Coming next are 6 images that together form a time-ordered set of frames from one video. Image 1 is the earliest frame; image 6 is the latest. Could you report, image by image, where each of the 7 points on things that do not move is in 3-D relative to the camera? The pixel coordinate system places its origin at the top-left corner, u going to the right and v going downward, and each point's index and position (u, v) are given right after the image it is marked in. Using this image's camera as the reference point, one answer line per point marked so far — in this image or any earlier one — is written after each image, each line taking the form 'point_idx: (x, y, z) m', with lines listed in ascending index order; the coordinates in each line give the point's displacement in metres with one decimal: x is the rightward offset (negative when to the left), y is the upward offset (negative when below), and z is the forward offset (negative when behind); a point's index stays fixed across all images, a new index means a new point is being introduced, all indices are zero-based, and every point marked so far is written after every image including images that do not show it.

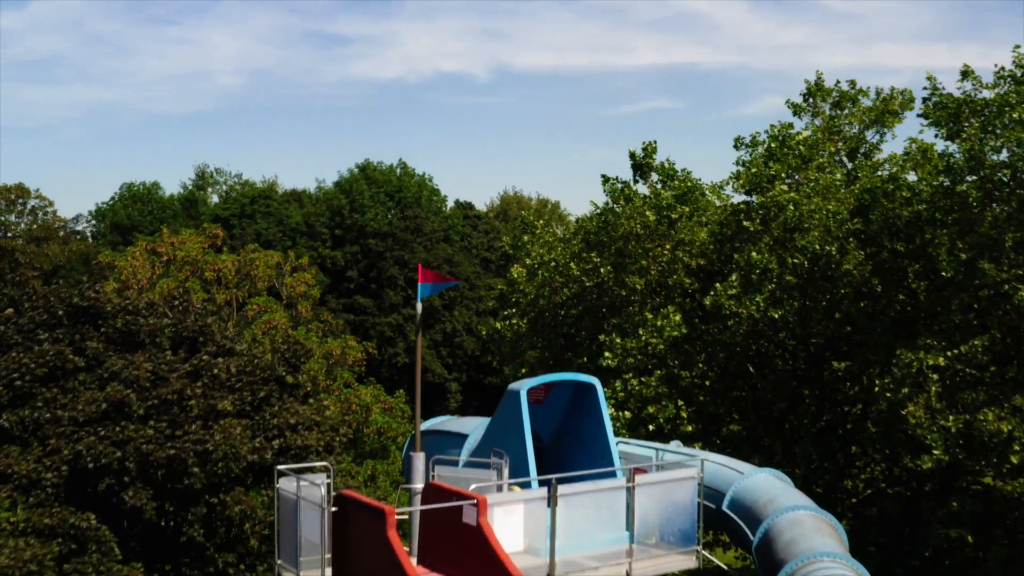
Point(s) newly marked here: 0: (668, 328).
0: (+1.4, -0.4, +13.8) m
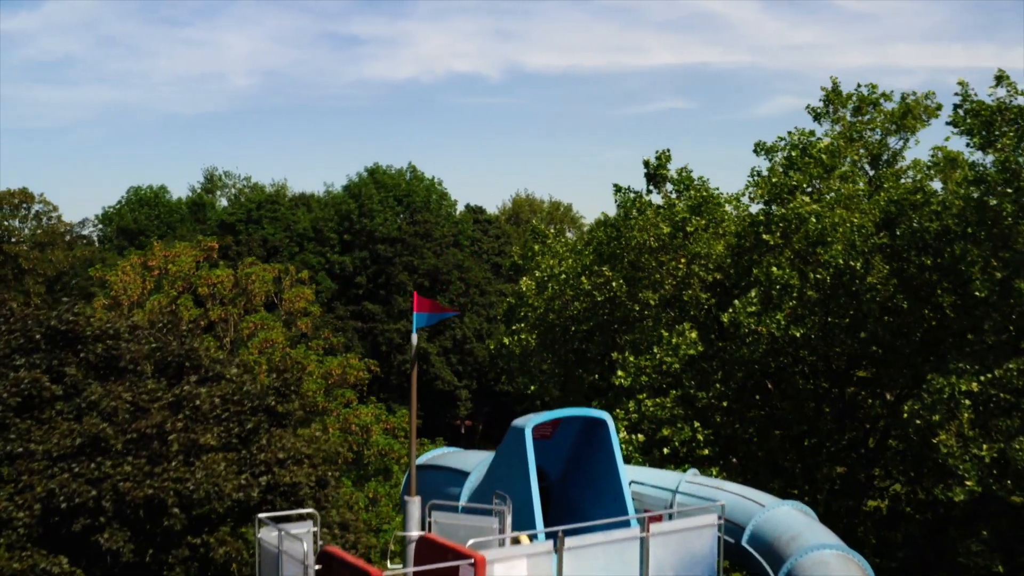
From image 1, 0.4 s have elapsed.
0: (+1.5, -0.5, +13.2) m
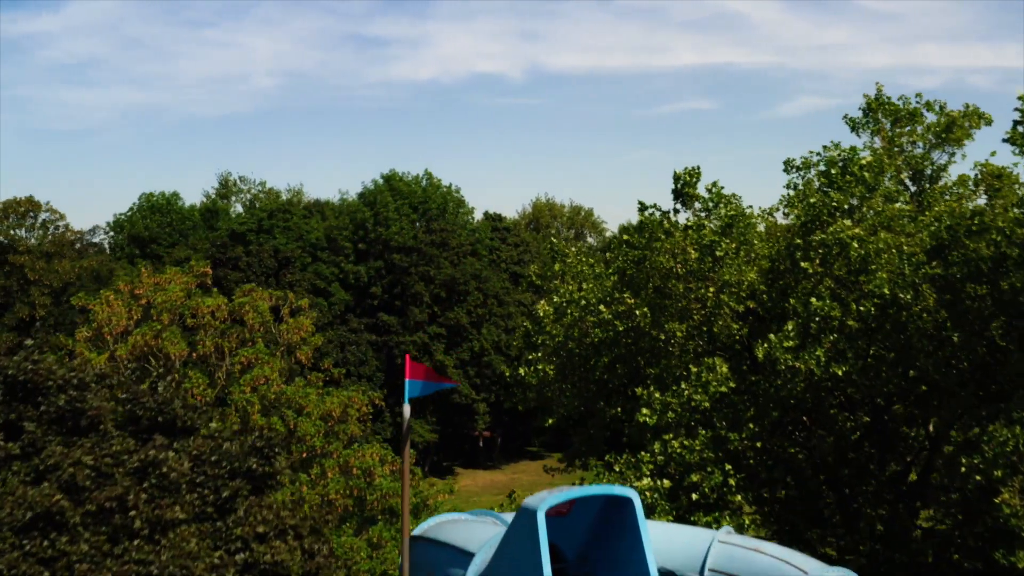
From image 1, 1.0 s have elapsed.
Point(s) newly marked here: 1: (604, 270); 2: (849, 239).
0: (+1.6, -0.8, +12.2) m
1: (+0.9, +0.2, +15.4) m
2: (+2.6, +0.4, +11.8) m
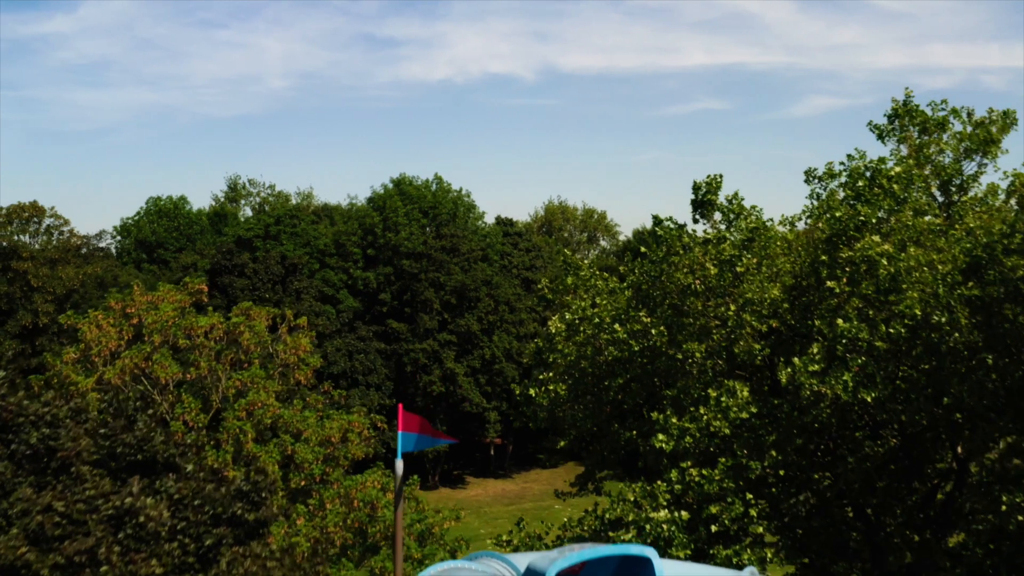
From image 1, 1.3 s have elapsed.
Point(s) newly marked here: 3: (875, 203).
0: (+1.7, -0.9, +11.5) m
1: (+1.0, 0.0, +14.7) m
2: (+2.7, +0.2, +11.1) m
3: (+2.9, +0.7, +12.2) m
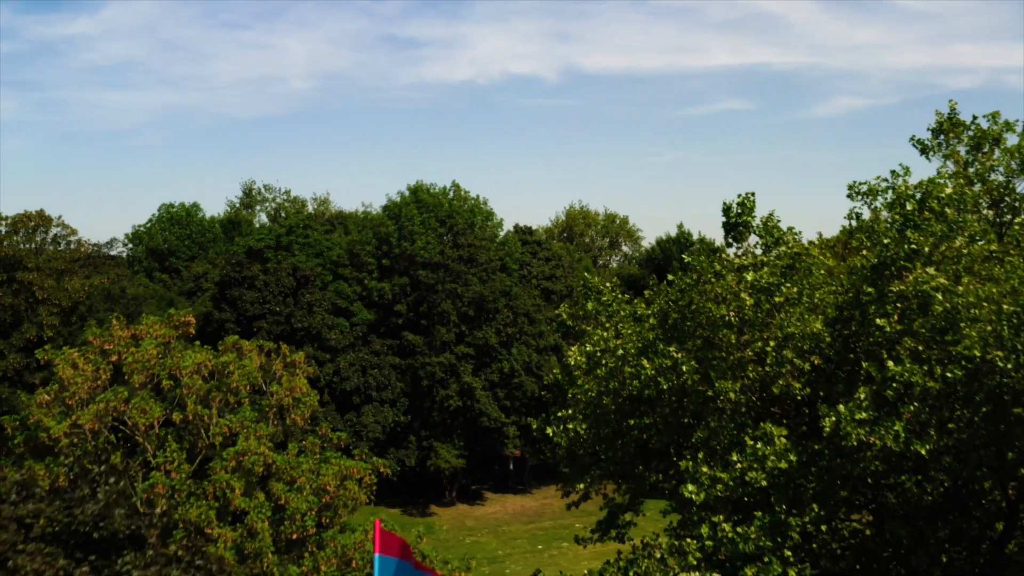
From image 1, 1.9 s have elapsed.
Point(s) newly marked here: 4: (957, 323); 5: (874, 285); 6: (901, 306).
0: (+1.8, -1.2, +10.4) m
1: (+1.2, -0.2, +13.7) m
2: (+2.8, 0.0, +10.0) m
3: (+3.0, +0.4, +11.1) m
4: (+2.9, -0.2, +9.8) m
5: (+2.6, 0.0, +10.8) m
6: (+2.6, -0.1, +10.3) m
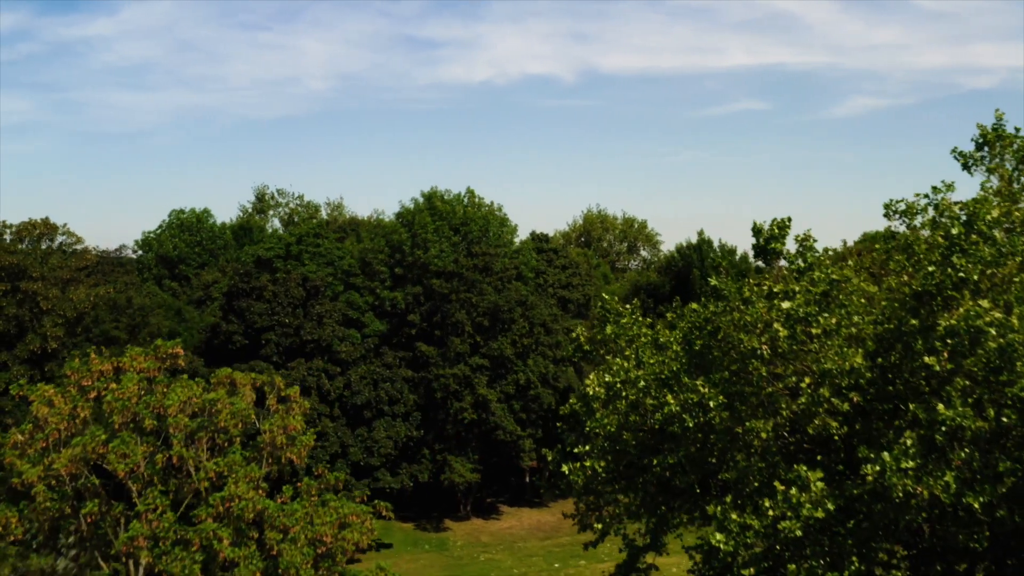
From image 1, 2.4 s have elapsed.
0: (+1.9, -1.4, +9.6) m
1: (+1.3, -0.4, +12.8) m
2: (+2.9, -0.2, +9.1) m
3: (+3.1, +0.2, +10.2) m
4: (+3.0, -0.4, +8.9) m
5: (+2.7, -0.2, +9.9) m
6: (+2.7, -0.3, +9.4) m
